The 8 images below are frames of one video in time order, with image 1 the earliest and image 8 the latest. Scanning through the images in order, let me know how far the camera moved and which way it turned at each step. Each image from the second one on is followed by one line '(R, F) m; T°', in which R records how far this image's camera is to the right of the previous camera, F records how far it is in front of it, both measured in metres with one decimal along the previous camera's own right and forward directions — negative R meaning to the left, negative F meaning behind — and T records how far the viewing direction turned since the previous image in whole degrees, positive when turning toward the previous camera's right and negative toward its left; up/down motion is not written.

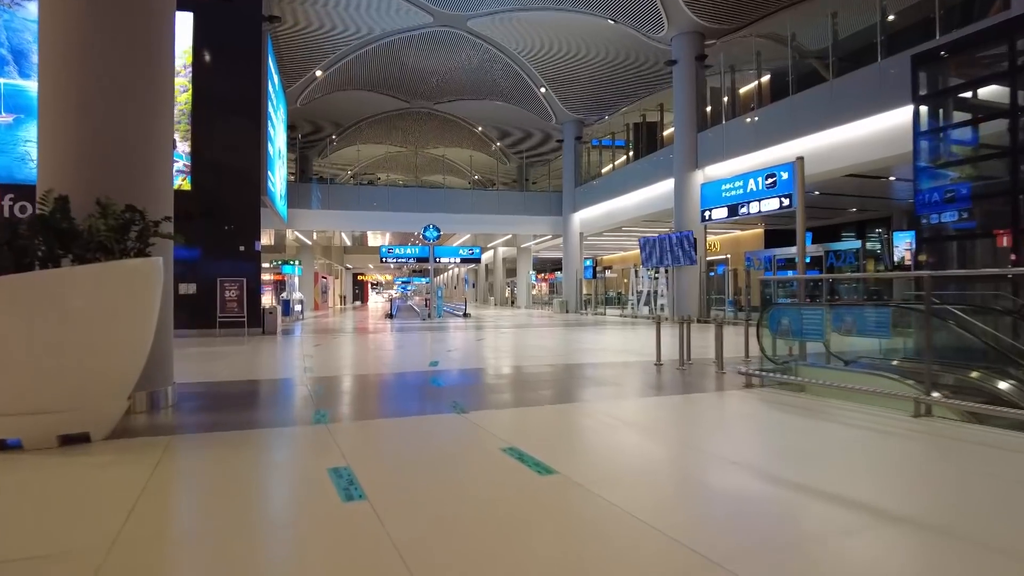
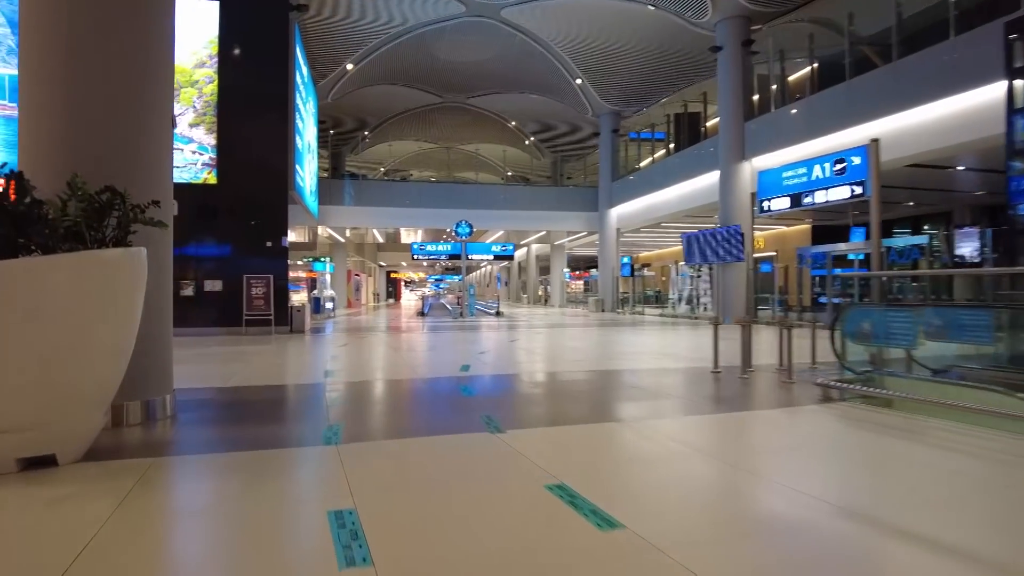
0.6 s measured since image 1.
(-0.1, +0.8) m; -3°
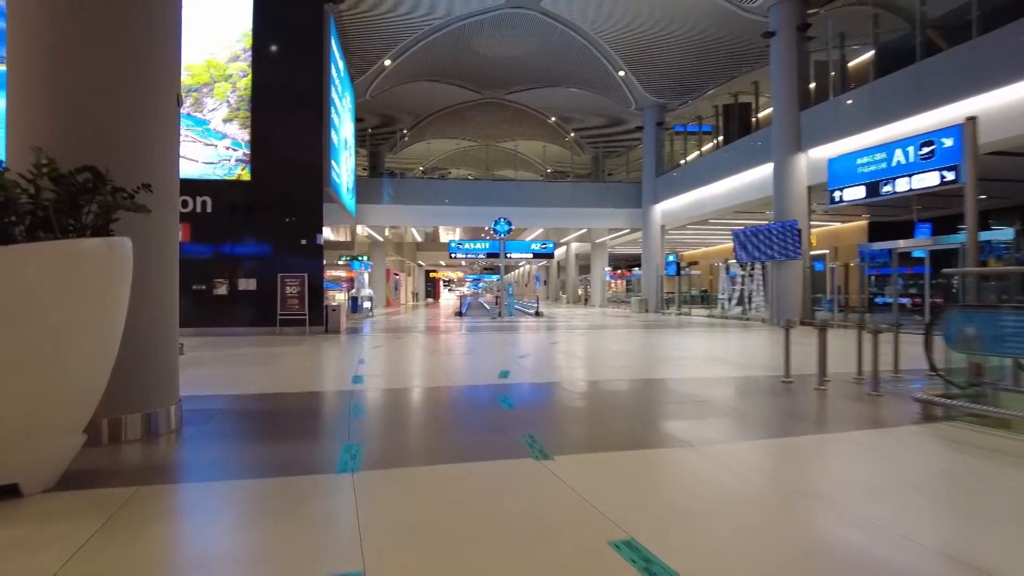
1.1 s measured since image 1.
(-0.1, +0.7) m; -3°
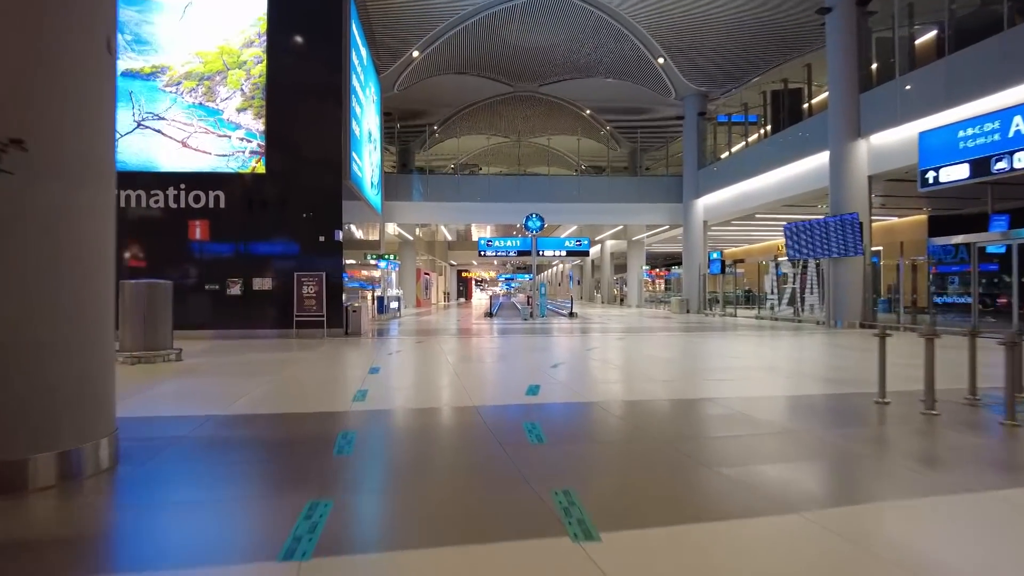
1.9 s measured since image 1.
(0.0, +1.1) m; -3°
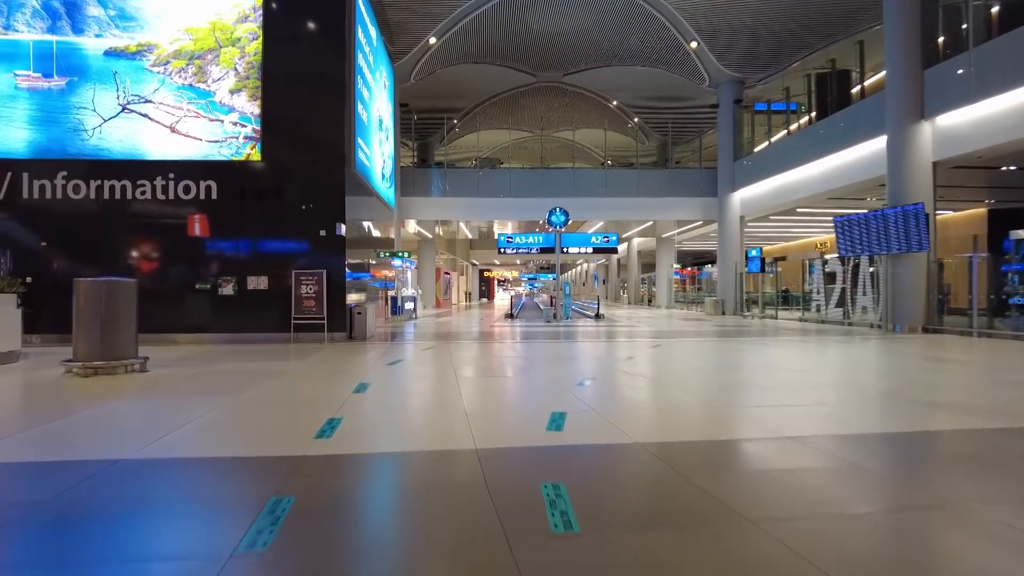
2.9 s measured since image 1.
(0.0, +1.4) m; -2°
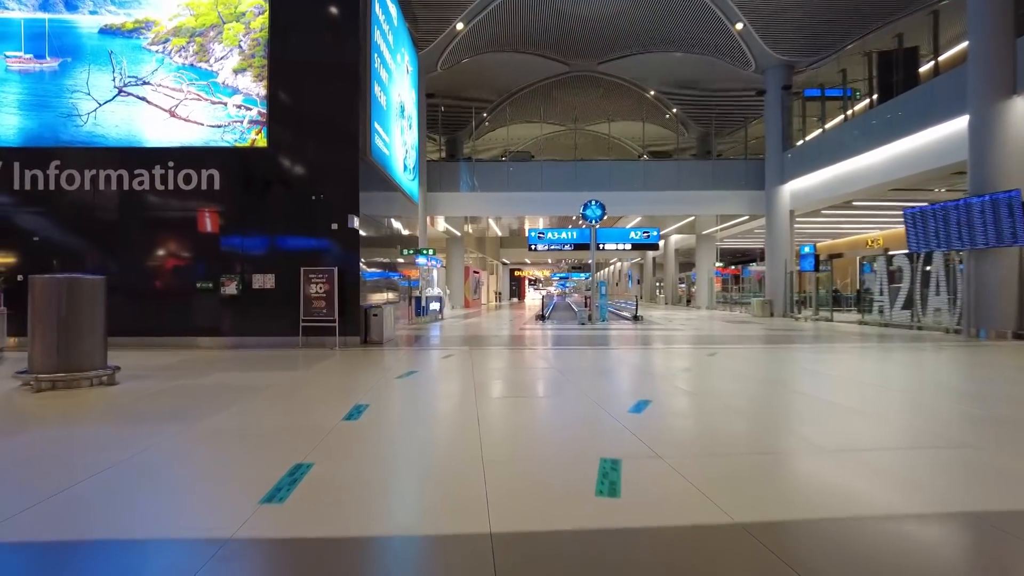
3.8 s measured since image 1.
(0.0, +1.3) m; -3°
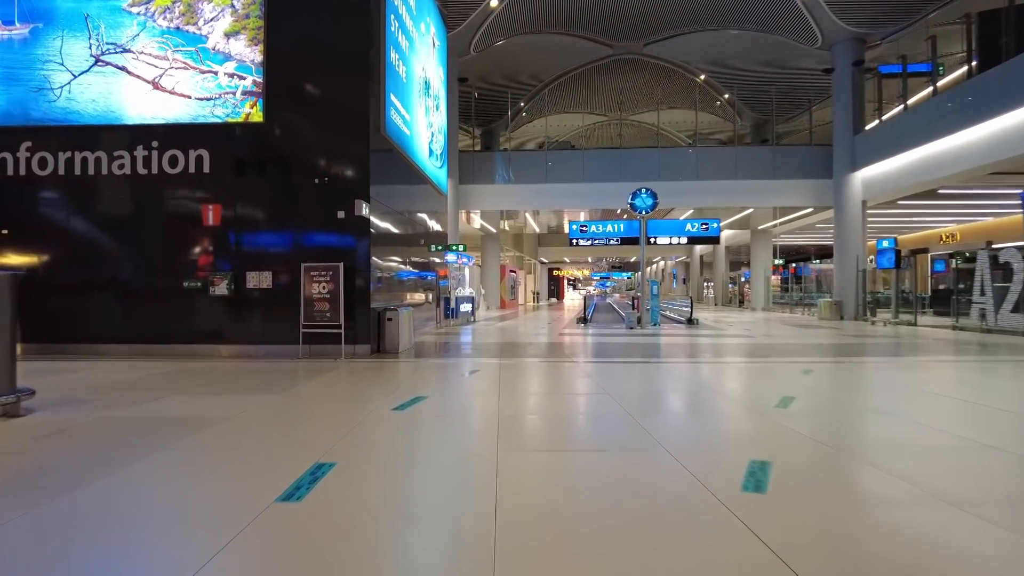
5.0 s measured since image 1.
(0.0, +1.8) m; -3°
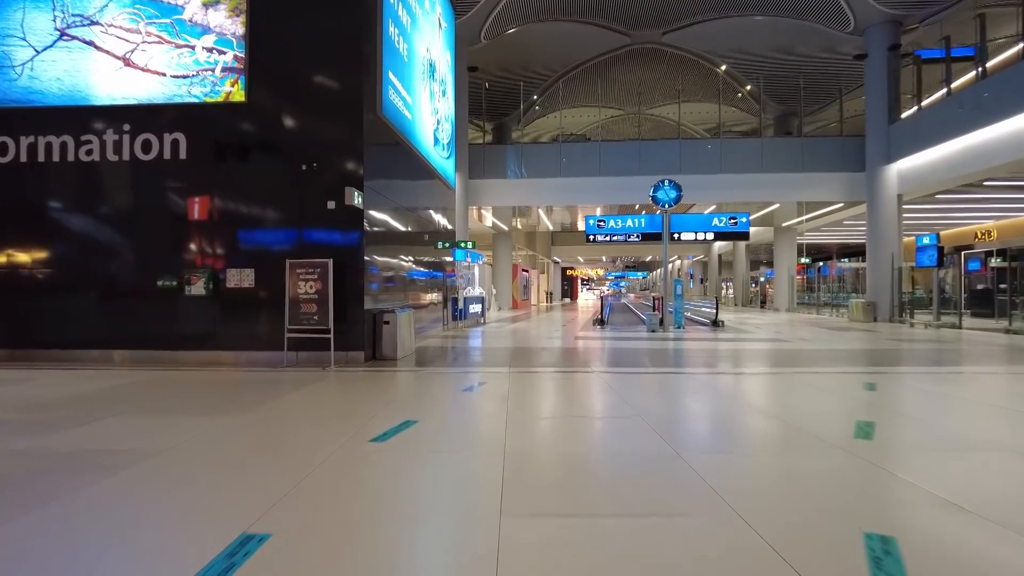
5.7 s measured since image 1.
(0.0, +1.0) m; -1°
